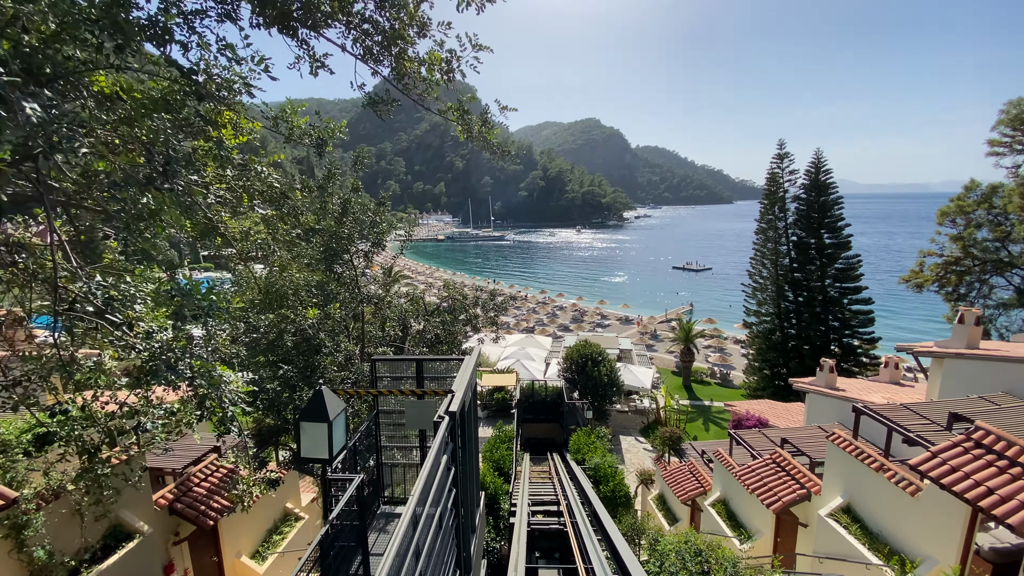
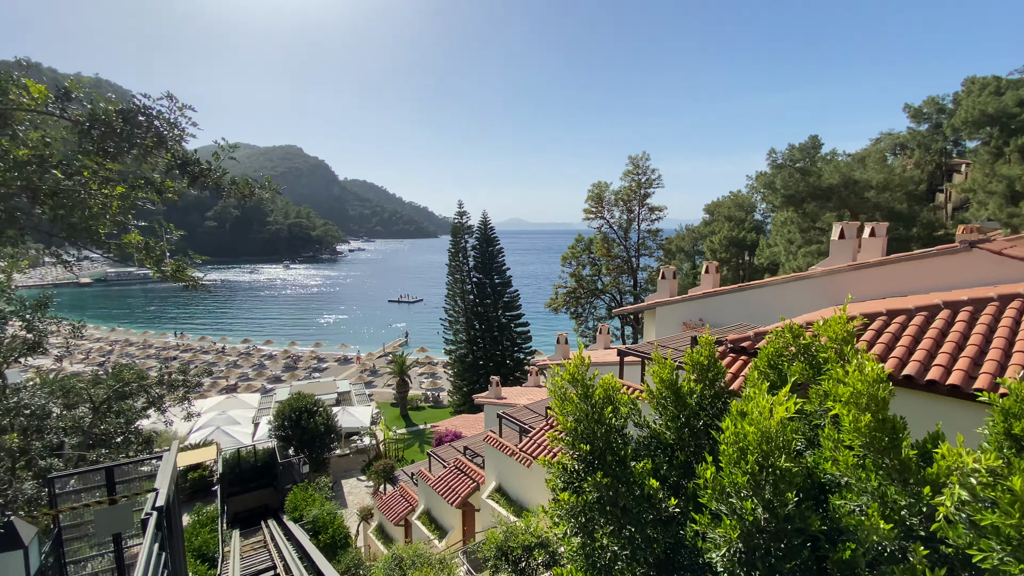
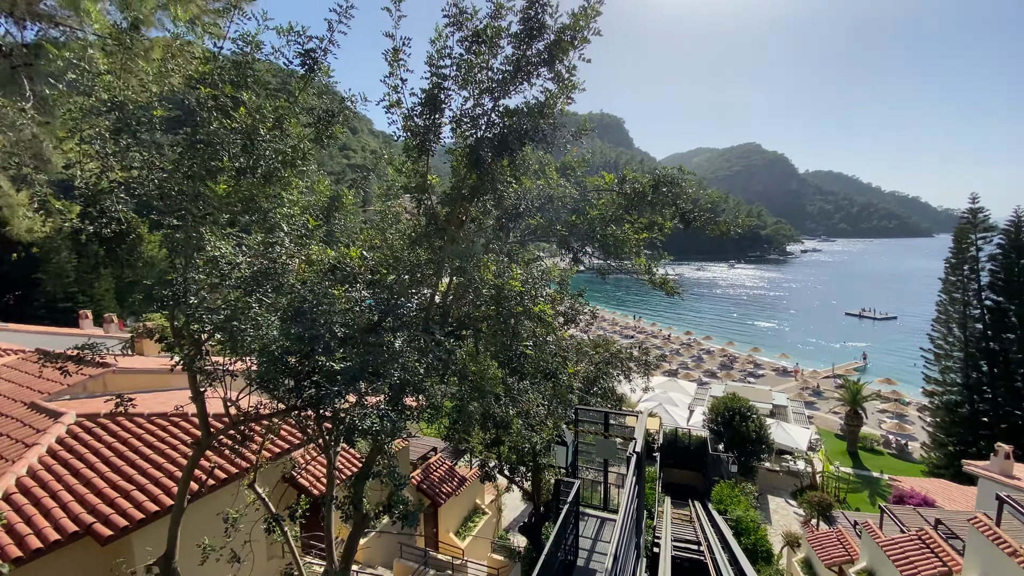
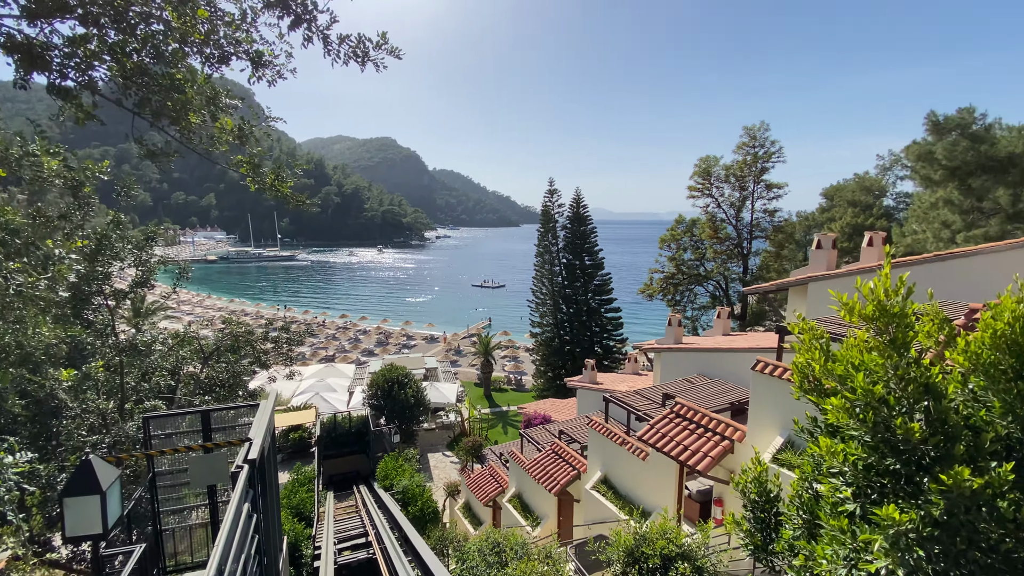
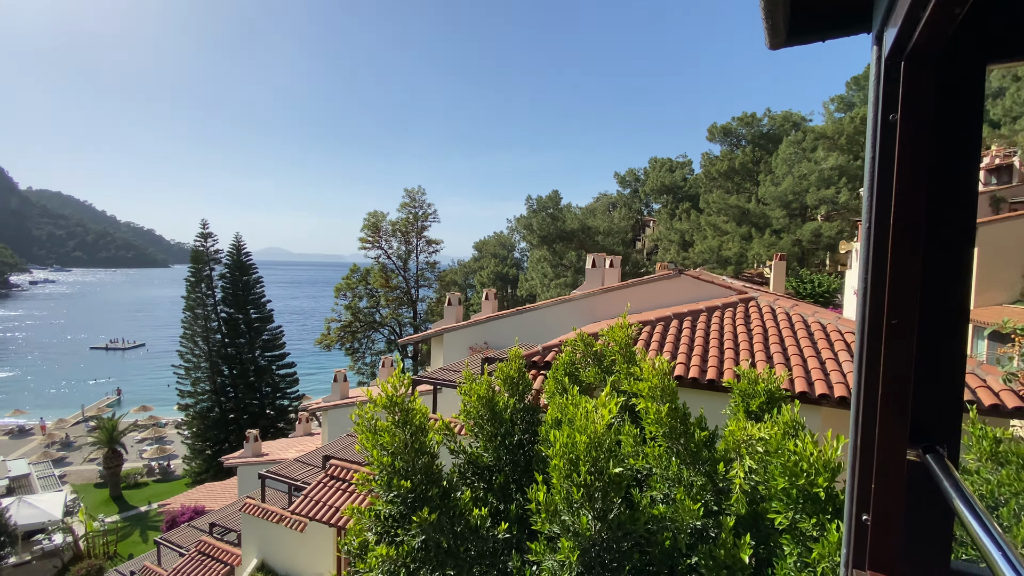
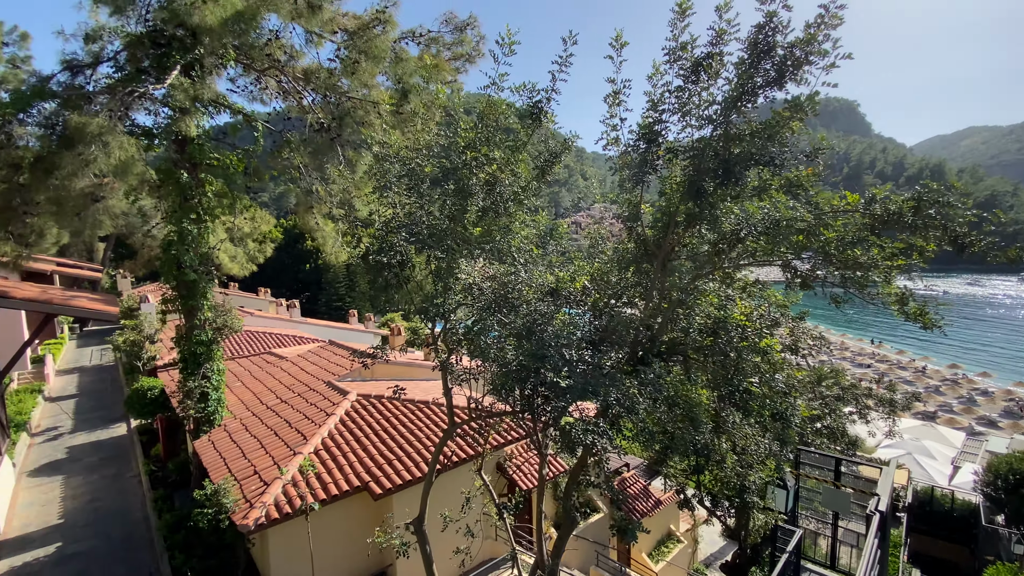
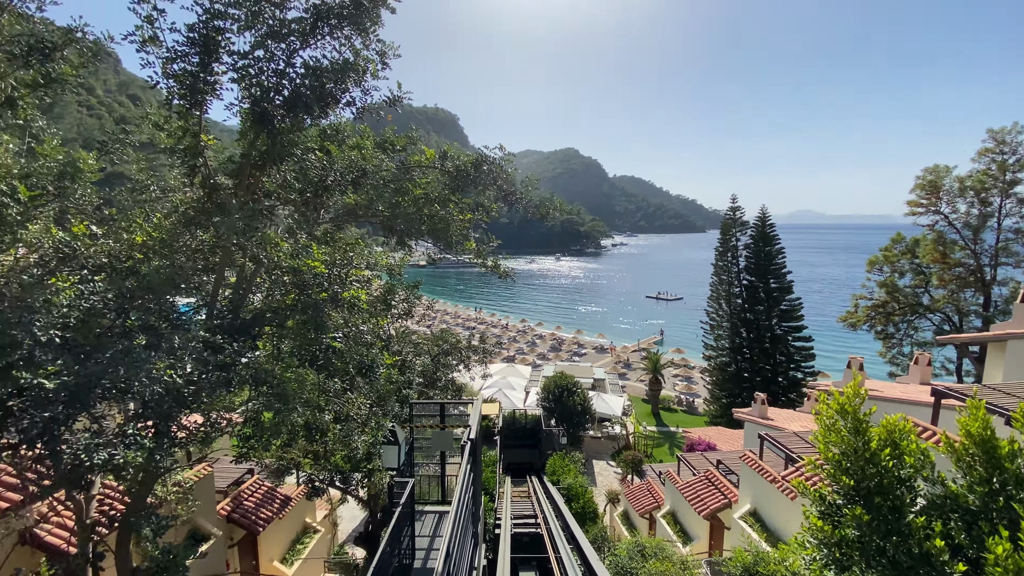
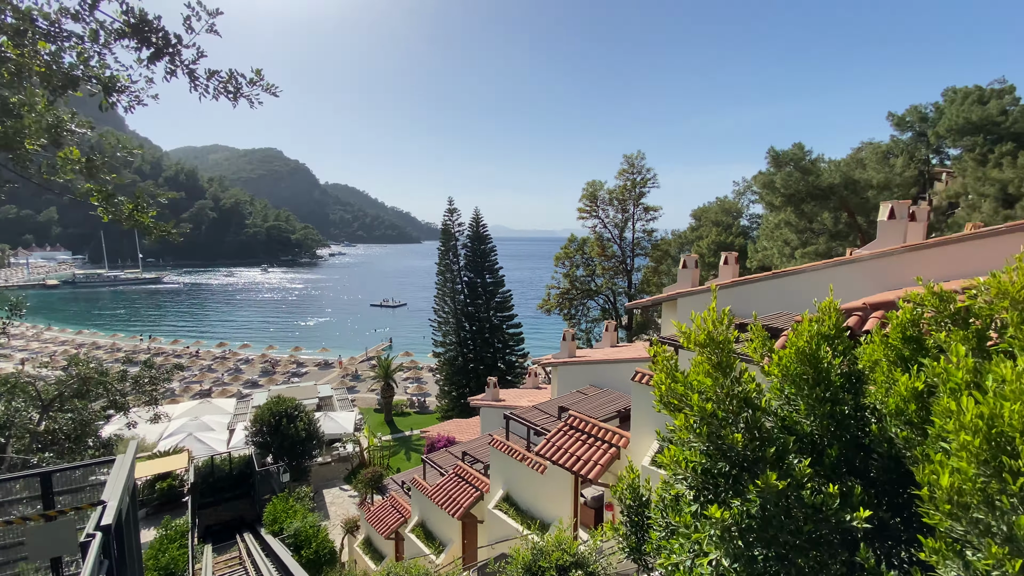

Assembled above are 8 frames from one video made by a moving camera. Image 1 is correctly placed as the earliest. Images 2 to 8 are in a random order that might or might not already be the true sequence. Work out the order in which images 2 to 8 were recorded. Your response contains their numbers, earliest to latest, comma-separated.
4, 8, 5, 2, 7, 3, 6
